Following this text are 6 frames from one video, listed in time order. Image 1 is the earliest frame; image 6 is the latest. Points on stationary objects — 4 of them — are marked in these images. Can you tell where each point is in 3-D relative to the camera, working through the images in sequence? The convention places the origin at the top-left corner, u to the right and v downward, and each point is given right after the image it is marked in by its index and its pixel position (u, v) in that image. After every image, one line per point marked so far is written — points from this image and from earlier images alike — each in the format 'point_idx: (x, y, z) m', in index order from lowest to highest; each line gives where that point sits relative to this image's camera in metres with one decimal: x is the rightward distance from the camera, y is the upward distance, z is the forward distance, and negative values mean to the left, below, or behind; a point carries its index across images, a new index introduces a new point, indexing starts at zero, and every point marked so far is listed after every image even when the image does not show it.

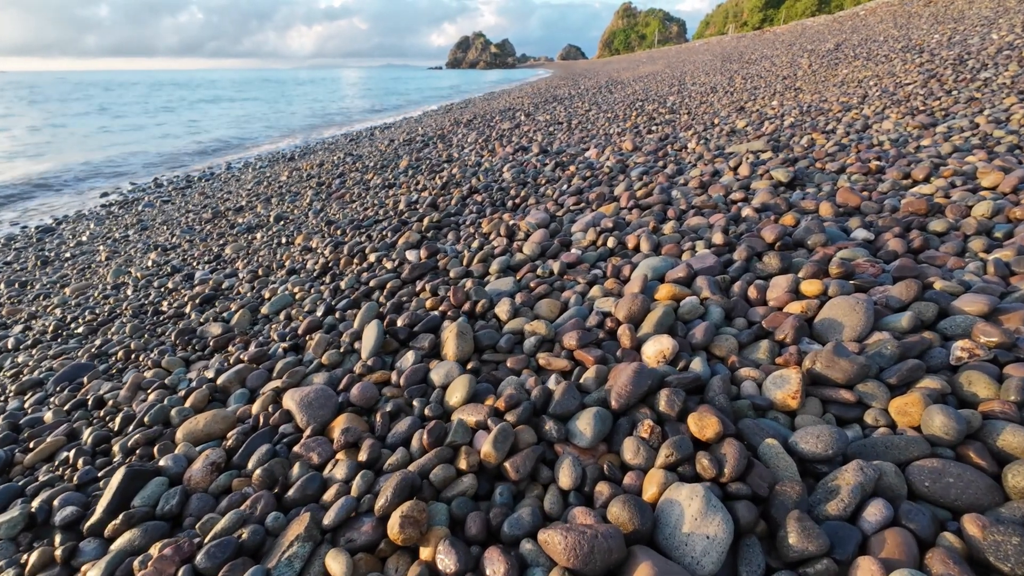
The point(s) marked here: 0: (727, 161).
0: (+3.3, +2.0, +7.3) m
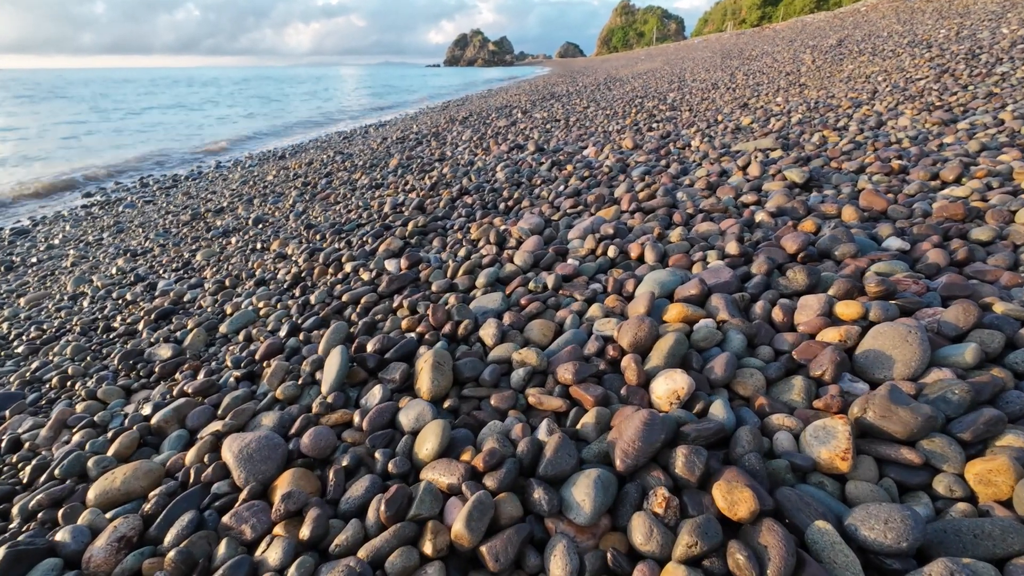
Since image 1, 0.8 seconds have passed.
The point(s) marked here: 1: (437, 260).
0: (+3.2, +1.9, +6.9) m
1: (-0.7, +0.3, +4.3) m
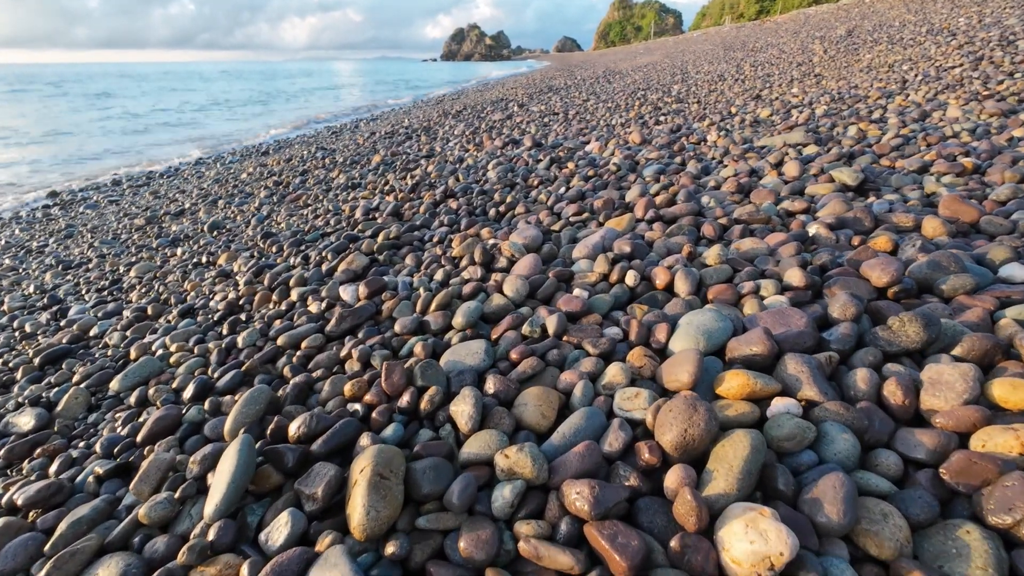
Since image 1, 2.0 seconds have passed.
0: (+3.1, +1.7, +5.9) m
1: (-0.8, 0.0, +3.4) m
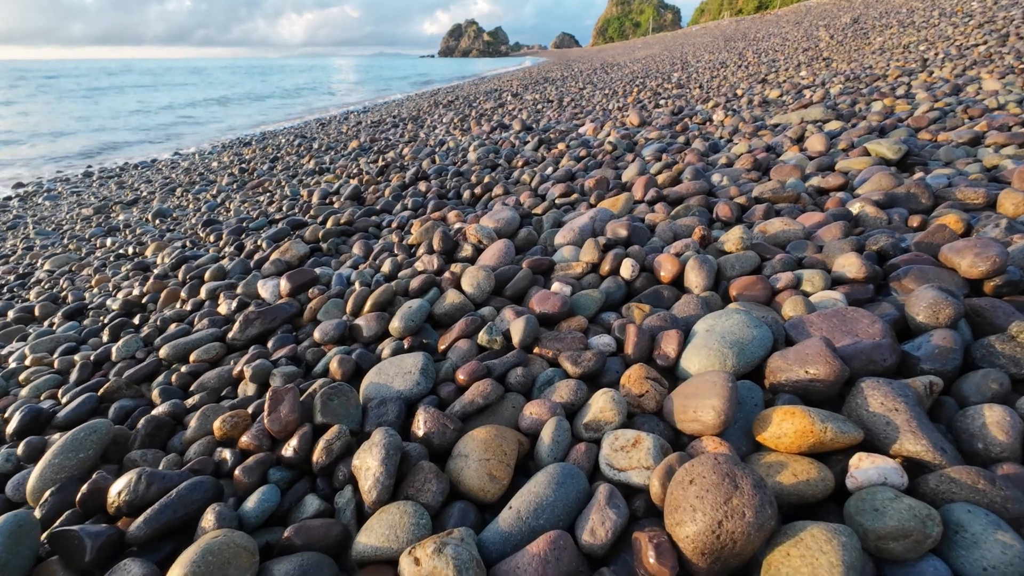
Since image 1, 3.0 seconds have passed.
0: (+2.9, +1.7, +5.2) m
1: (-1.0, 0.0, +2.7) m
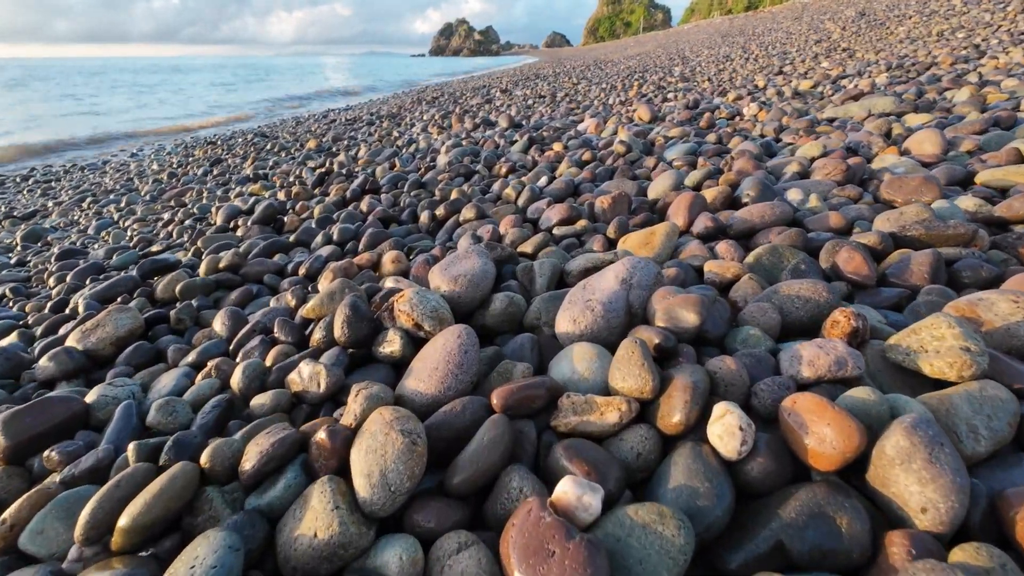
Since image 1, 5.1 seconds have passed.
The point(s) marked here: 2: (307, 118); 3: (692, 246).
0: (+2.7, +1.3, +3.9) m
1: (-1.1, -0.4, +1.3) m
2: (-6.2, +5.2, +14.3) m
3: (+0.8, +0.2, +2.1) m
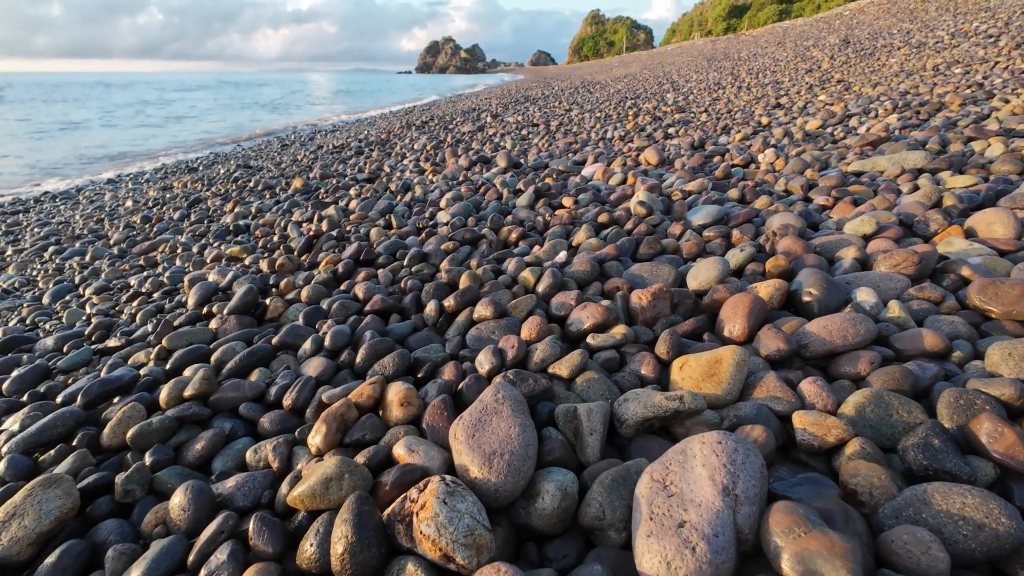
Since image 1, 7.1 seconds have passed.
0: (+2.8, +0.7, +3.6) m
1: (-0.9, -0.9, +0.9) m
2: (-6.4, +4.2, +13.9) m
3: (+1.0, -0.3, +1.7) m
